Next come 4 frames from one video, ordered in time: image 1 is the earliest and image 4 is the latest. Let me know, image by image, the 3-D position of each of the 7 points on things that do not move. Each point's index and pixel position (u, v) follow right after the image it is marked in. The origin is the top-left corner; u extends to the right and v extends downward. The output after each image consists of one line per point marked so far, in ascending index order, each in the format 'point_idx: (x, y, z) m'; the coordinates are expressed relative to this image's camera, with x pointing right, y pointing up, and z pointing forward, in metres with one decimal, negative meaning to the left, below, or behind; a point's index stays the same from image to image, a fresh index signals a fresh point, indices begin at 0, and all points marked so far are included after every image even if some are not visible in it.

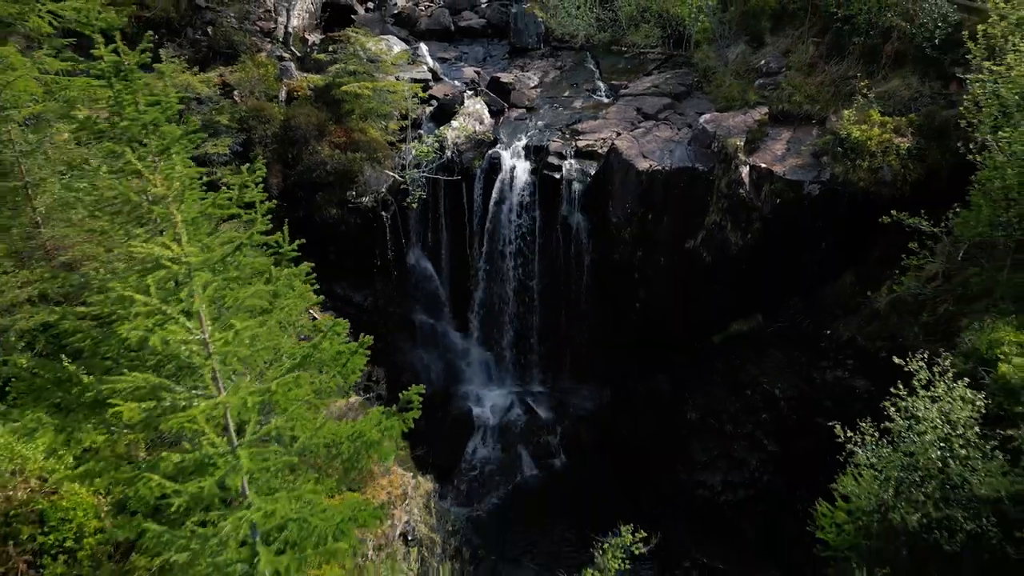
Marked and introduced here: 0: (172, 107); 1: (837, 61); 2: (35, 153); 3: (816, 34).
0: (-2.9, +1.5, +6.5) m
1: (+7.2, +5.0, +16.0) m
2: (-6.6, +1.8, +10.1) m
3: (+7.1, +5.9, +16.9) m
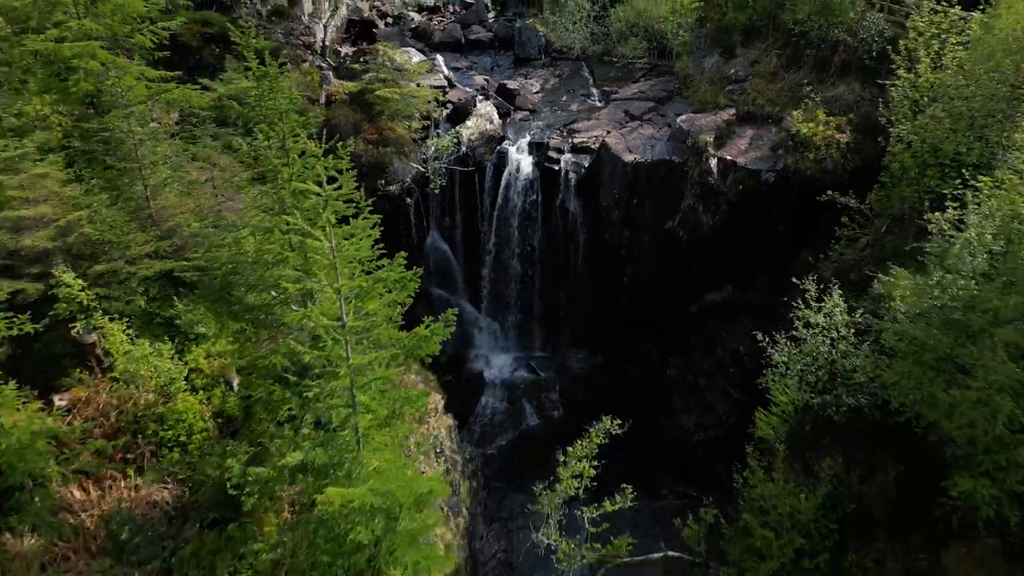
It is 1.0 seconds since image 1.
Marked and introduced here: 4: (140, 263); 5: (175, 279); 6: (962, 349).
0: (-2.8, +2.2, +9.3) m
1: (+7.3, +5.6, +18.8) m
2: (-6.4, +2.5, +12.8) m
3: (+7.2, +6.5, +19.7) m
4: (-6.1, +0.4, +11.9) m
5: (-5.6, +0.1, +12.2) m
6: (+4.9, -0.7, +7.9) m
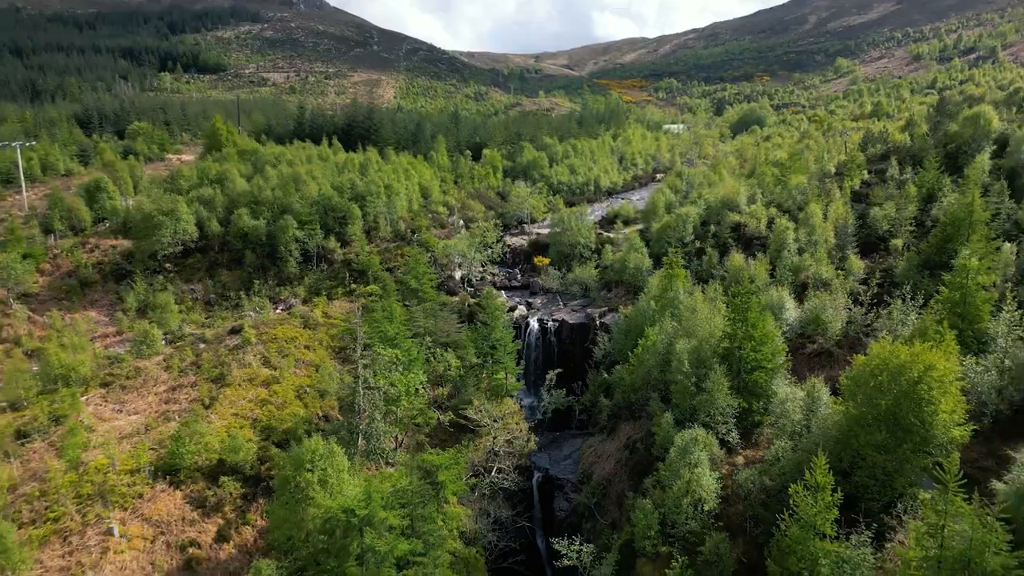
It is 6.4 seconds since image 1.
0: (-1.3, -0.7, +45.5) m
1: (+8.8, -0.5, +55.6) m
2: (-5.0, -1.5, +49.0) m
3: (+8.6, 0.0, +56.8) m
4: (-4.6, -3.3, +47.4) m
5: (-4.2, -3.6, +47.5) m
6: (+6.4, -2.9, +43.3) m
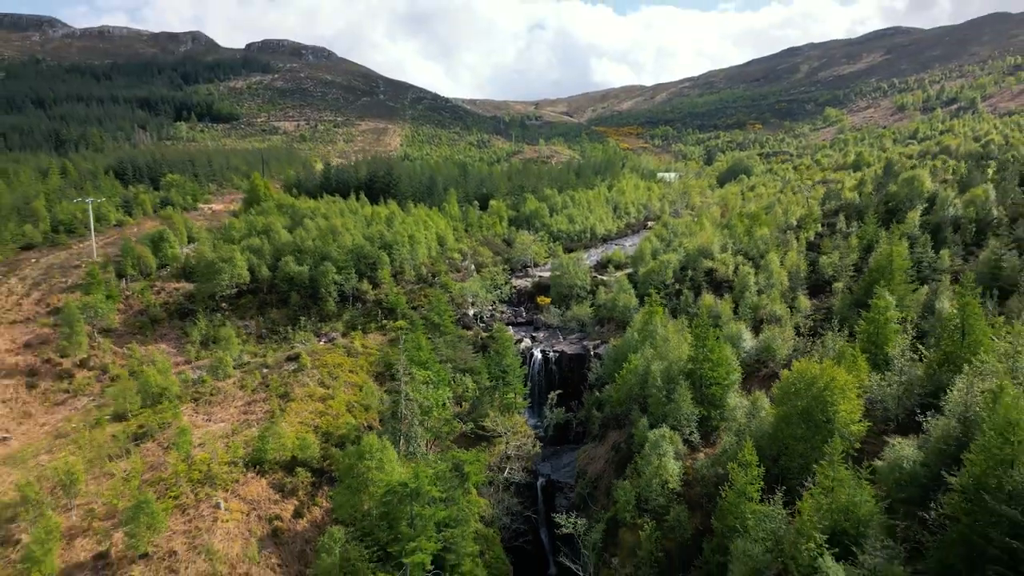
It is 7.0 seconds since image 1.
0: (-0.7, -3.3, +54.9) m
1: (+9.4, -3.7, +65.0) m
2: (-4.4, -4.4, +58.3) m
3: (+9.3, -3.3, +66.2) m
4: (-4.0, -6.0, +56.7) m
5: (-3.6, -6.4, +56.8) m
6: (+7.0, -5.4, +52.5) m
